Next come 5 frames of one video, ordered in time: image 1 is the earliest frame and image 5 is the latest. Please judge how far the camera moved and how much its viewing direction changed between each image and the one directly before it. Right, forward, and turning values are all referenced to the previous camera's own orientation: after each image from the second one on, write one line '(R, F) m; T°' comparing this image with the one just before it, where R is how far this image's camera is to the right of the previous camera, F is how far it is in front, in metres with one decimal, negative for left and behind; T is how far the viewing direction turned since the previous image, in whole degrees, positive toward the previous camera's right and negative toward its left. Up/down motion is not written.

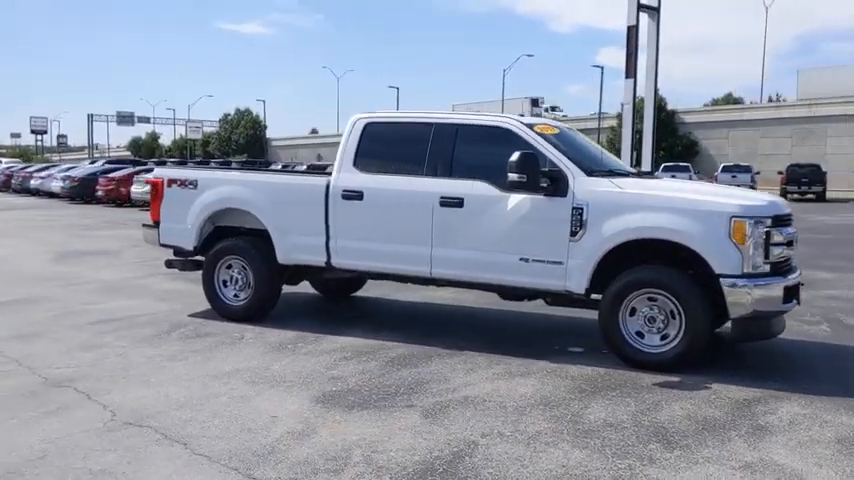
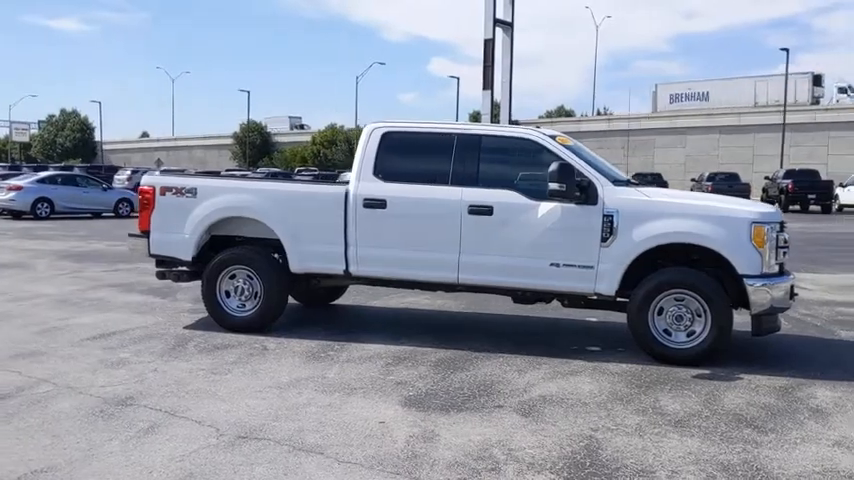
(-1.9, 0.0) m; +11°
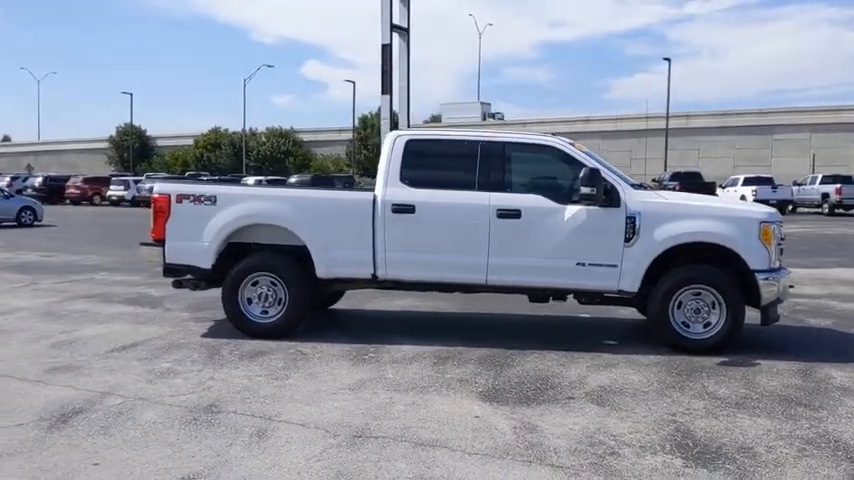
(-1.6, -0.2) m; +8°
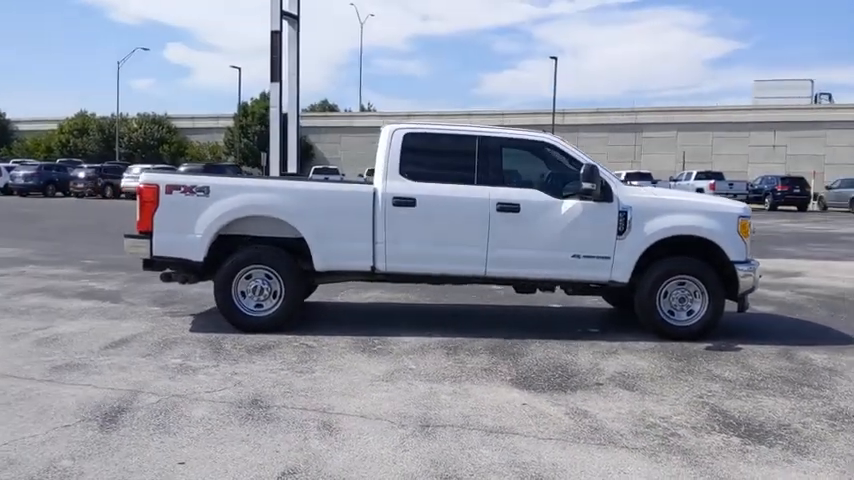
(-1.4, 0.0) m; +9°
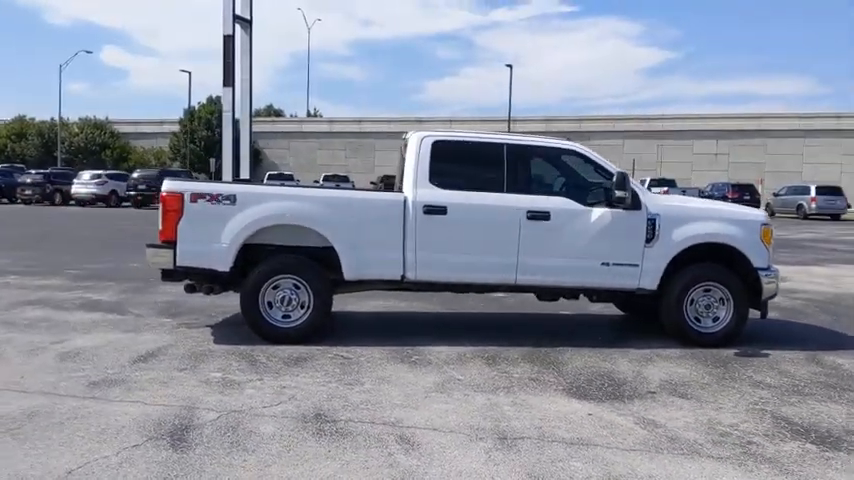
(-1.0, +0.1) m; +4°
